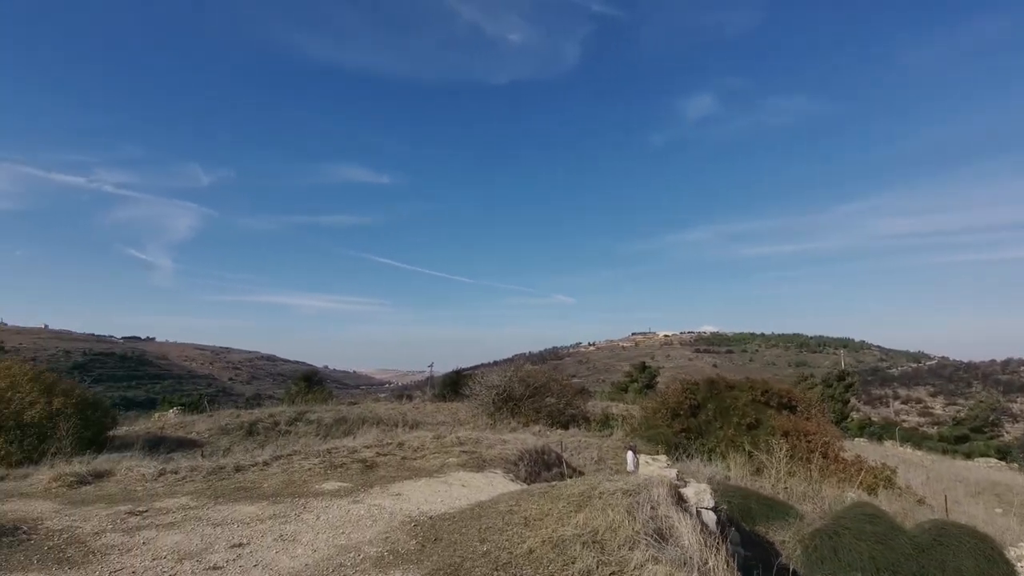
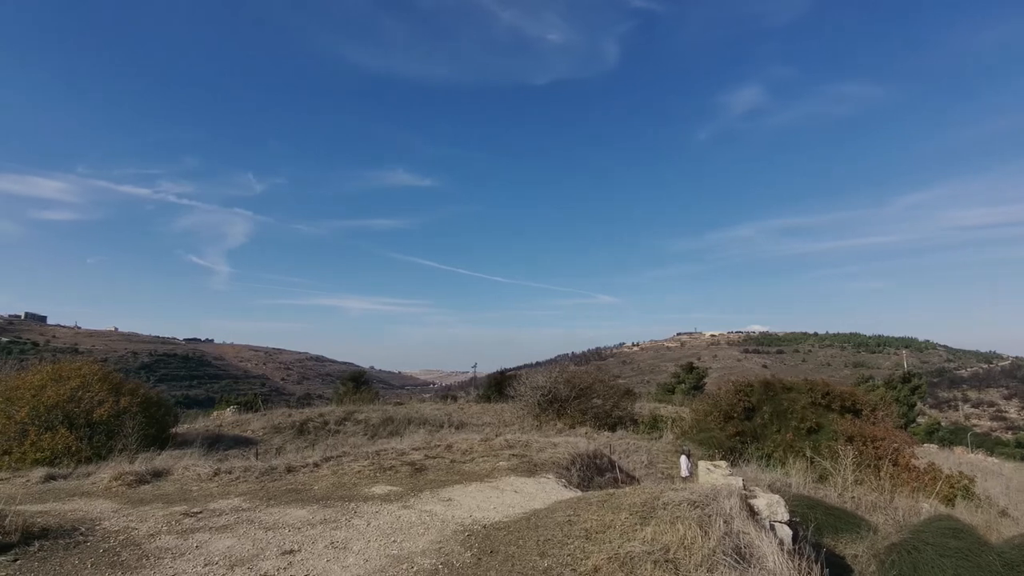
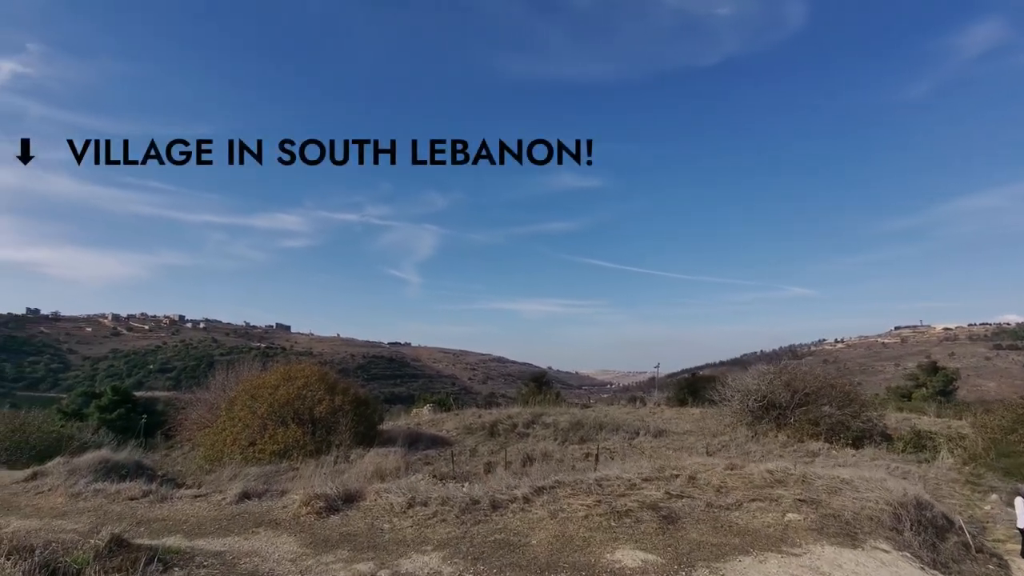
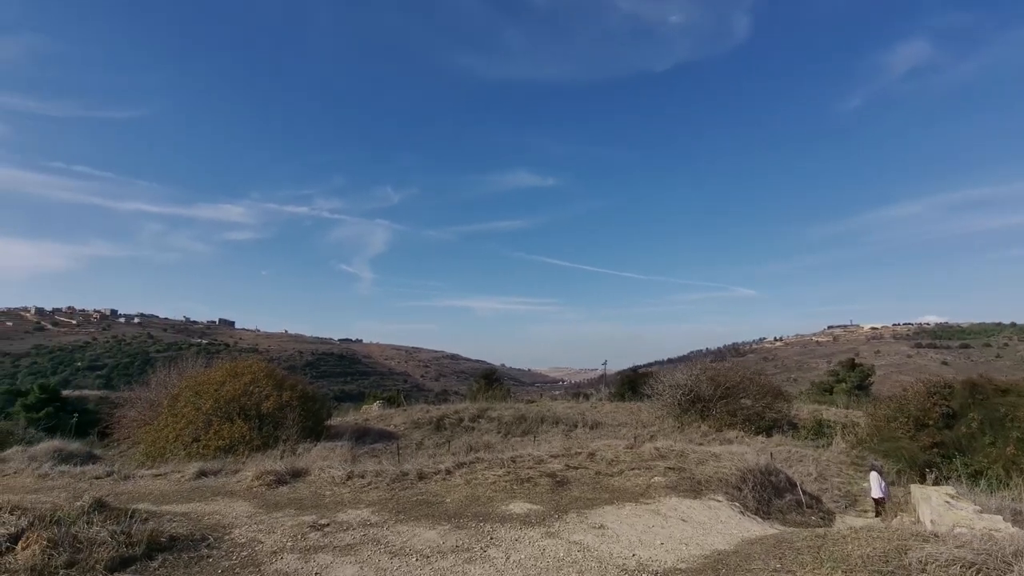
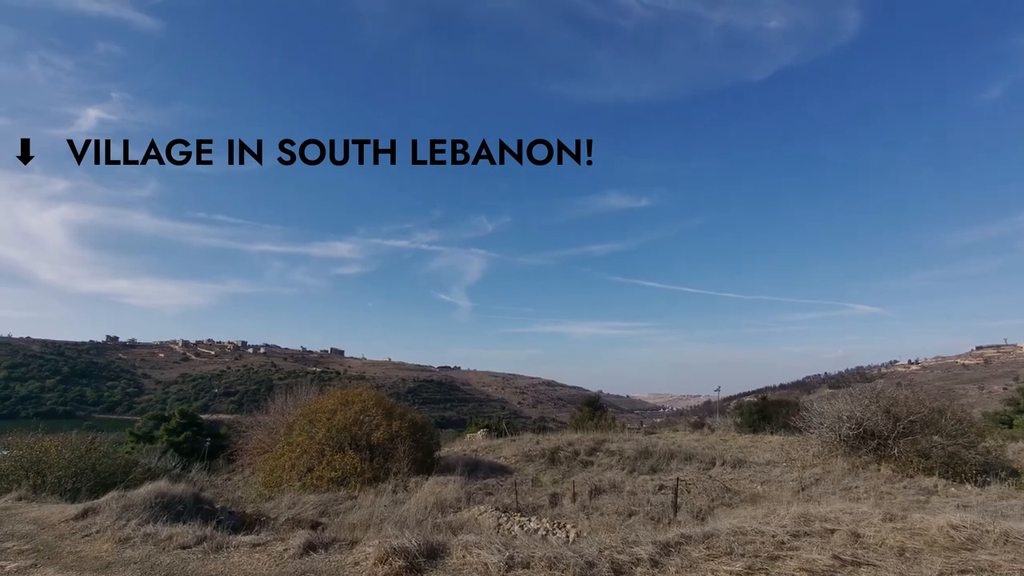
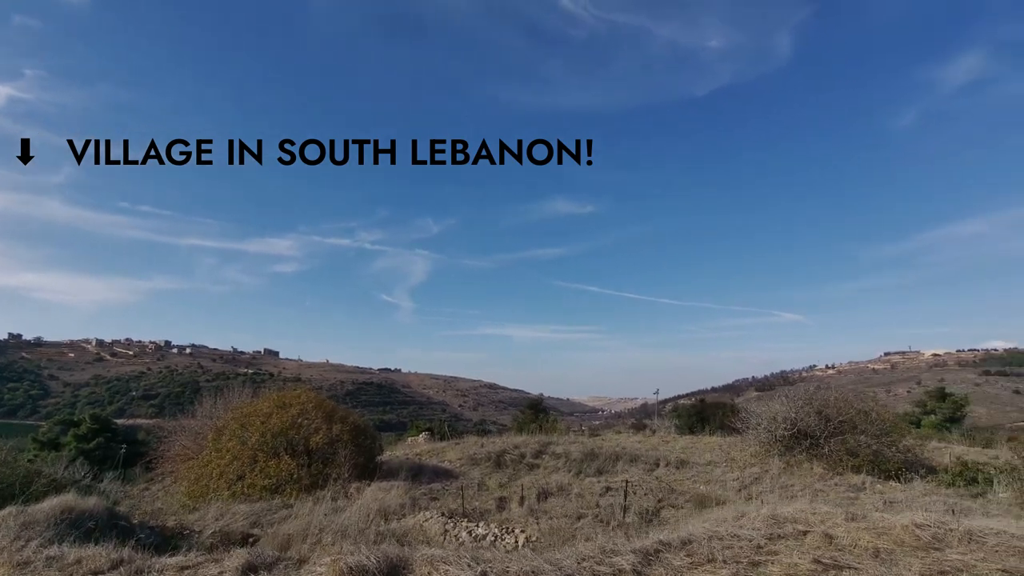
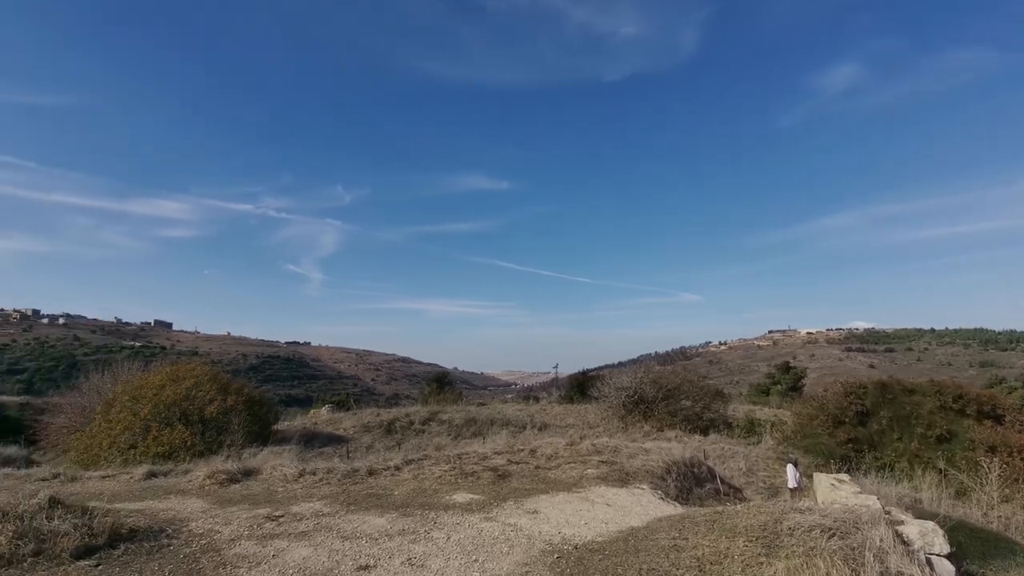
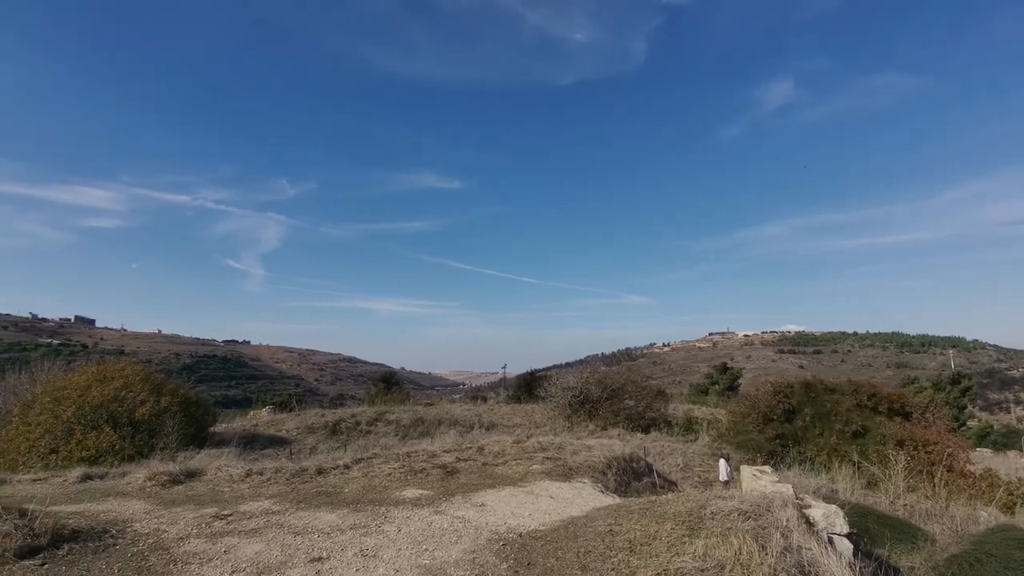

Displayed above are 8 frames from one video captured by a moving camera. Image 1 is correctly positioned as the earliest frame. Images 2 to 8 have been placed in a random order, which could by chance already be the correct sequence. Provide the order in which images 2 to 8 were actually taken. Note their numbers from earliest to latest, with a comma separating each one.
2, 8, 7, 4, 3, 5, 6
